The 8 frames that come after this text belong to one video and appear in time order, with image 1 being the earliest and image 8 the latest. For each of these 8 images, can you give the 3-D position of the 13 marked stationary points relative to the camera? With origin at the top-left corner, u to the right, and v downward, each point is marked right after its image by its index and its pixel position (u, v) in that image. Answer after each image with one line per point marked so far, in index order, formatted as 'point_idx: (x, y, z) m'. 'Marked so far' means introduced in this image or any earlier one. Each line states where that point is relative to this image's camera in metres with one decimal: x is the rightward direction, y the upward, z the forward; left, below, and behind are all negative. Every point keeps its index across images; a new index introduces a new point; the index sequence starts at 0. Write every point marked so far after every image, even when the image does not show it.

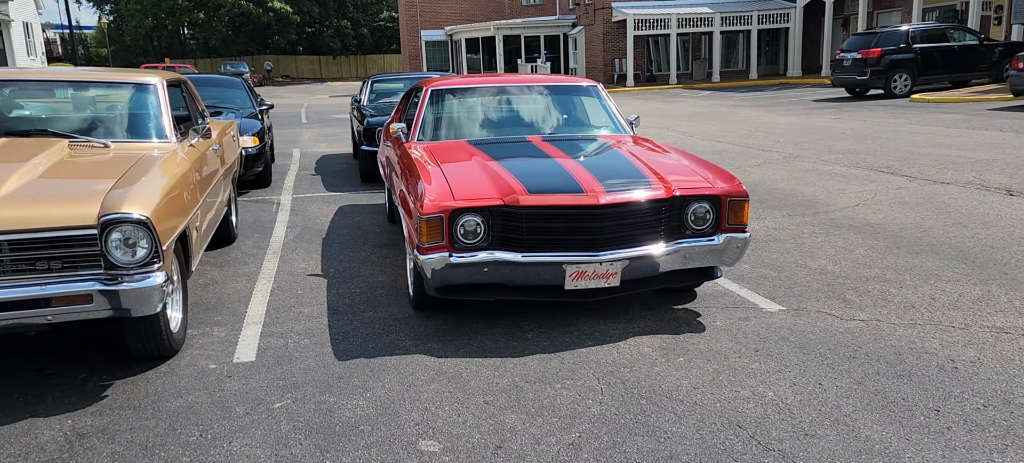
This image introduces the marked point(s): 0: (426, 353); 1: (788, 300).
0: (-0.4, -0.6, +3.9) m
1: (+1.8, -0.4, +4.9) m
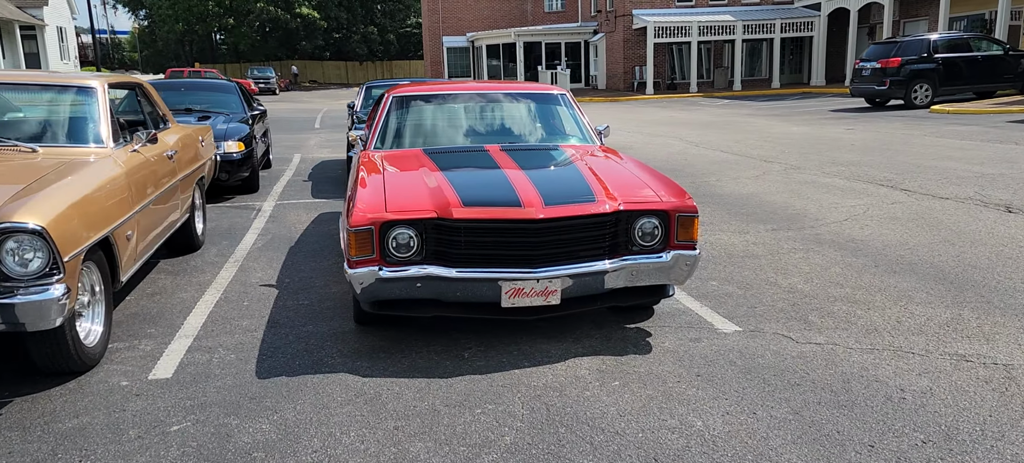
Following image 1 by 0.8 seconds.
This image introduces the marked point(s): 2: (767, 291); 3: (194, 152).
0: (-0.8, -0.7, +3.7) m
1: (+1.5, -0.6, +4.8) m
2: (+1.8, -0.4, +5.4) m
3: (-2.6, +0.7, +6.3) m
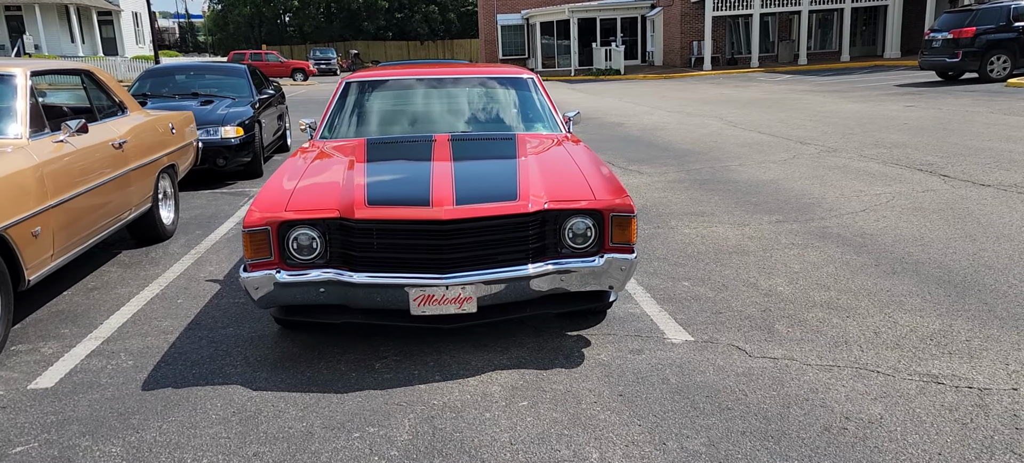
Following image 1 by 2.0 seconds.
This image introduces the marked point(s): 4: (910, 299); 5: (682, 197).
0: (-1.2, -0.7, +3.5) m
1: (+1.1, -0.6, +4.3) m
2: (+1.5, -0.4, +4.9) m
3: (-2.9, +0.8, +6.2) m
4: (+2.5, -0.4, +4.8) m
5: (+1.8, +0.4, +8.2) m
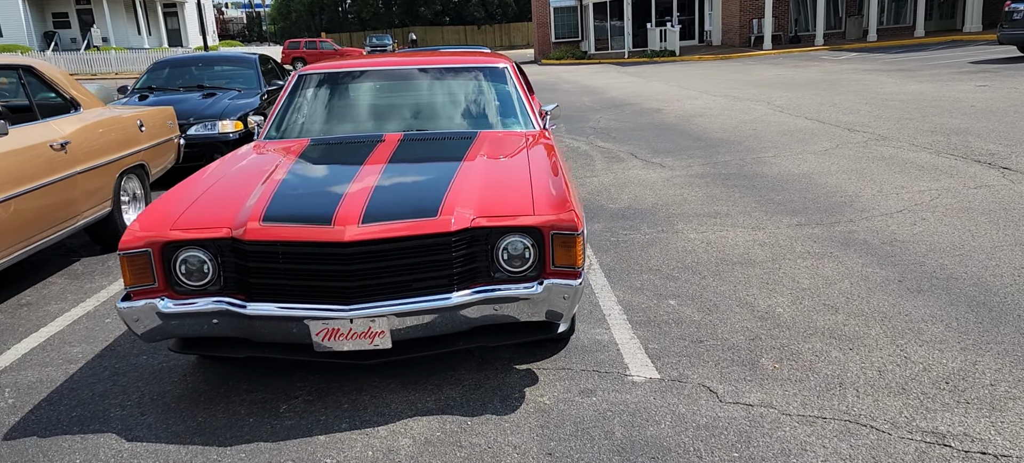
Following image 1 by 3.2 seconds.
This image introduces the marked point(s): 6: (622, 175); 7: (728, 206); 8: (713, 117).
0: (-1.6, -0.8, +3.1) m
1: (+0.8, -0.6, +3.7) m
2: (+1.2, -0.5, +4.3) m
3: (-3.0, +0.8, +5.9) m
4: (+2.2, -0.5, +4.1) m
5: (+1.8, +0.4, +7.5) m
6: (+1.3, +0.7, +8.7) m
7: (+2.0, +0.2, +6.9) m
8: (+3.7, +2.1, +14.0) m
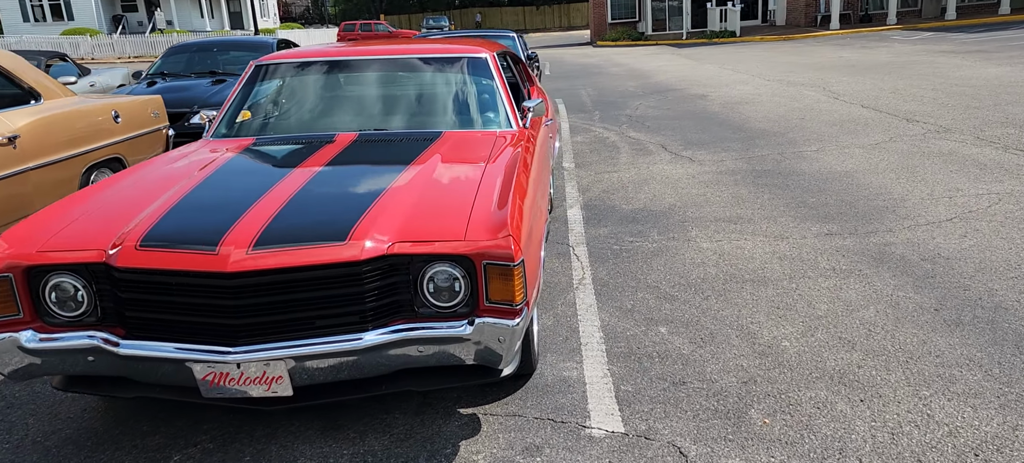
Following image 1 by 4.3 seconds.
0: (-1.9, -0.9, +2.7) m
1: (+0.5, -0.8, +3.2) m
2: (+1.0, -0.6, +3.7) m
3: (-3.0, +0.8, +5.6) m
4: (+2.0, -0.6, +3.4) m
5: (+1.9, +0.3, +6.8) m
6: (+1.4, +0.7, +8.1) m
7: (+2.0, +0.2, +6.2) m
8: (+4.3, +2.2, +13.1) m
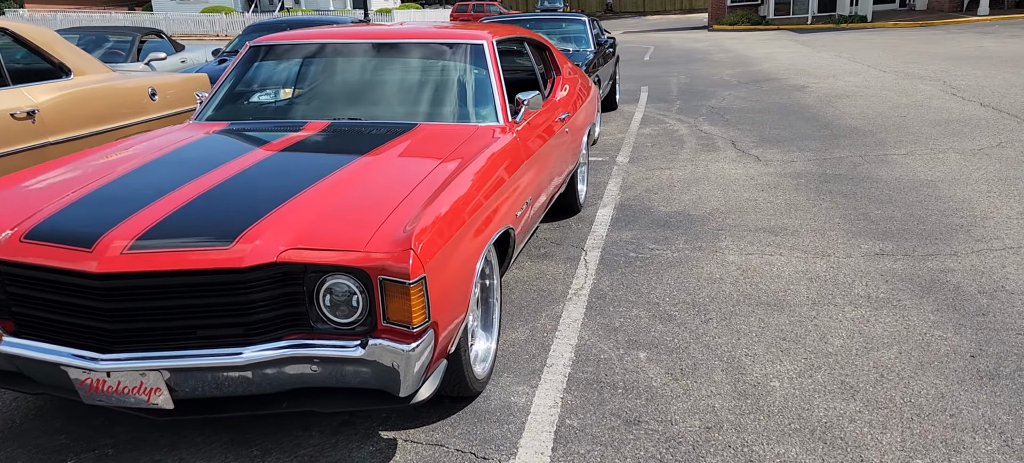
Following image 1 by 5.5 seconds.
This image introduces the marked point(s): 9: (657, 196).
0: (-2.2, -0.8, +2.7) m
1: (+0.2, -0.8, +2.8) m
2: (+0.8, -0.7, +3.3) m
3: (-2.9, +0.9, +5.7) m
4: (+1.7, -0.8, +2.8) m
5: (+2.2, +0.3, +6.2) m
6: (+1.9, +0.6, +7.5) m
7: (+2.2, +0.1, +5.6) m
8: (+5.5, +2.1, +12.1) m
9: (+1.2, +0.3, +6.4) m
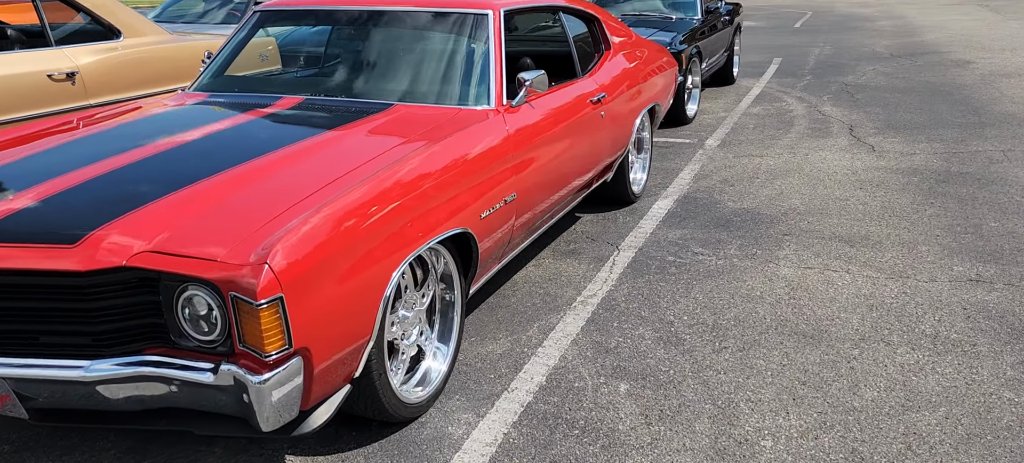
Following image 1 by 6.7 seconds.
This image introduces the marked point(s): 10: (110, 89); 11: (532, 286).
0: (-2.5, -0.7, +2.8) m
1: (-0.1, -0.9, +2.4) m
2: (+0.6, -0.8, +2.7) m
3: (-2.5, +1.2, +5.7) m
4: (+1.4, -0.9, +2.1) m
5: (+2.5, +0.2, +5.3) m
6: (+2.5, +0.7, +6.6) m
7: (+2.4, 0.0, +4.8) m
8: (+7.1, +2.1, +10.3) m
9: (+1.7, +0.3, +5.7) m
10: (-2.7, +0.9, +5.2) m
11: (+0.1, -0.3, +4.1) m
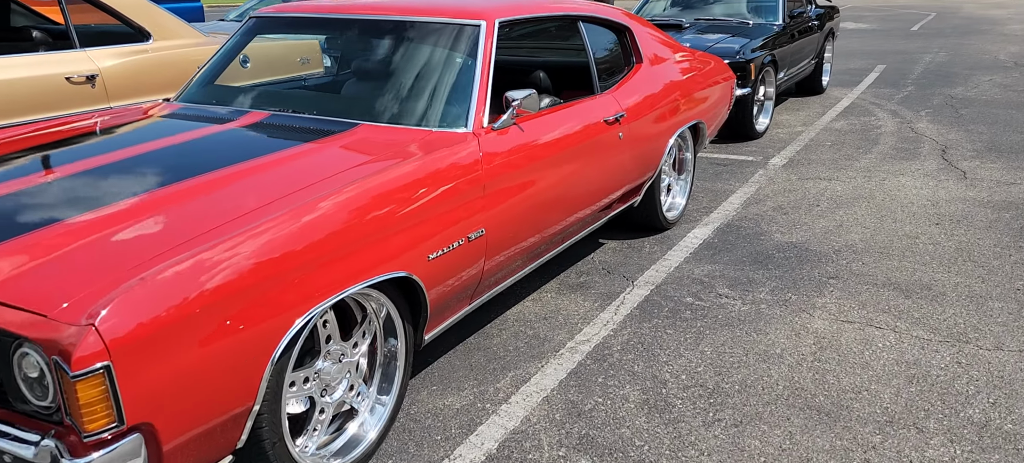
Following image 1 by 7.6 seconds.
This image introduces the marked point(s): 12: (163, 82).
0: (-2.7, -0.8, +2.8) m
1: (-0.4, -1.0, +2.1) m
2: (+0.3, -0.9, +2.3) m
3: (-2.2, +1.1, +5.7) m
4: (+1.0, -1.1, +1.6) m
5: (+2.7, 0.0, +4.6) m
6: (+2.8, +0.4, +5.9) m
7: (+2.4, -0.2, +4.1) m
8: (+7.9, +1.6, +8.9) m
9: (+1.8, +0.1, +5.1) m
10: (-2.6, +0.9, +5.1) m
11: (0.0, -0.5, +3.7) m
12: (-2.4, +1.0, +5.3) m
